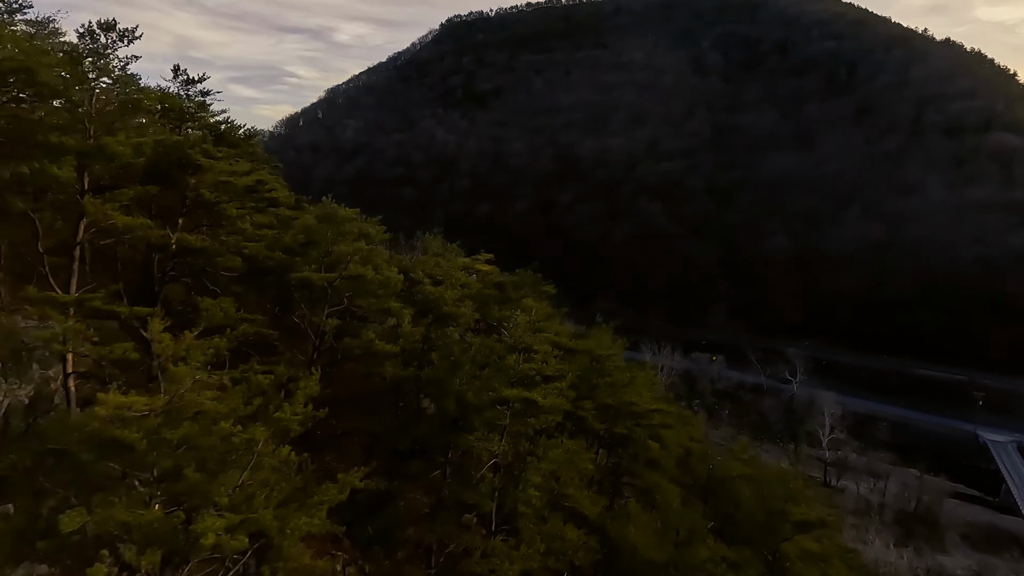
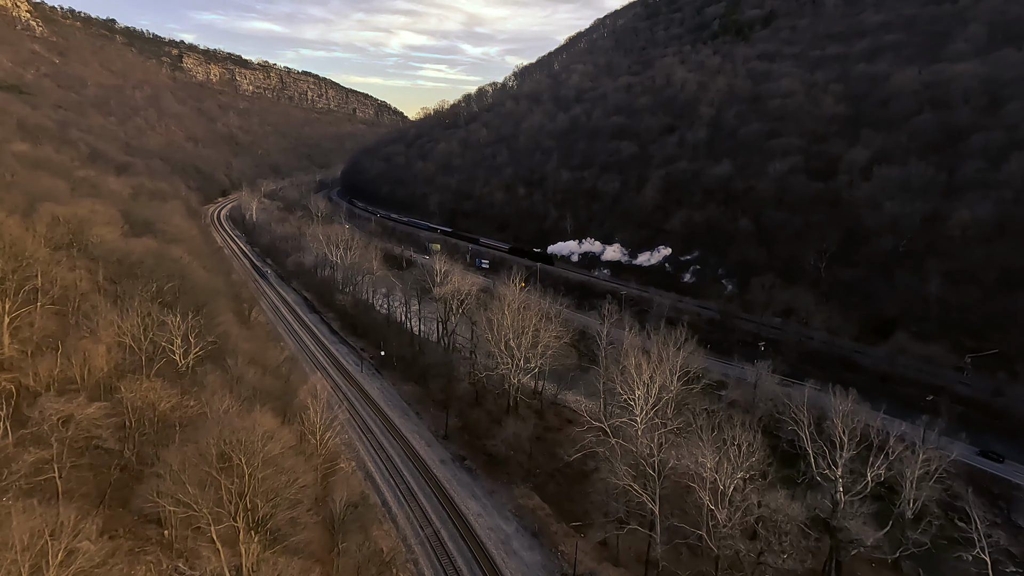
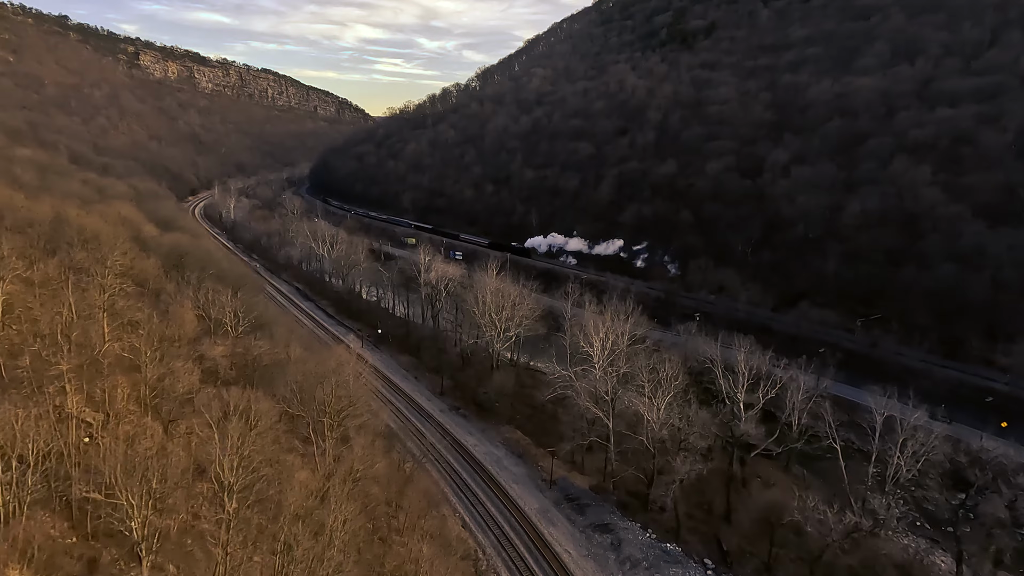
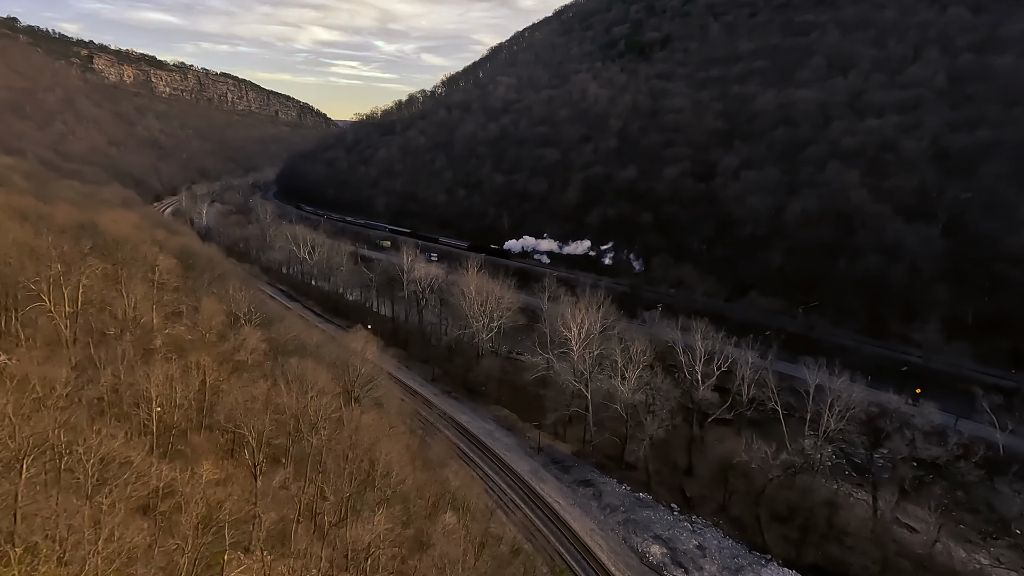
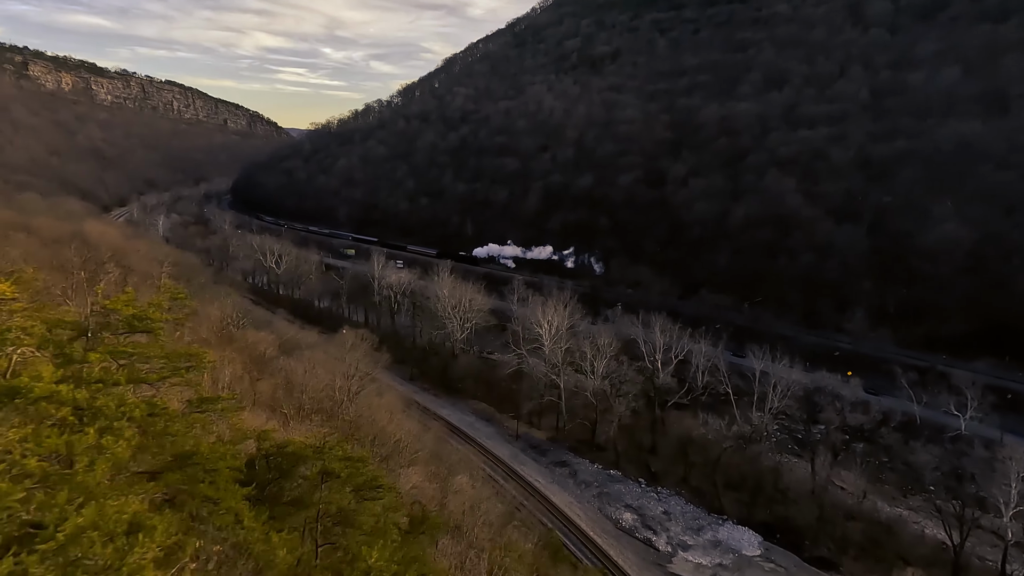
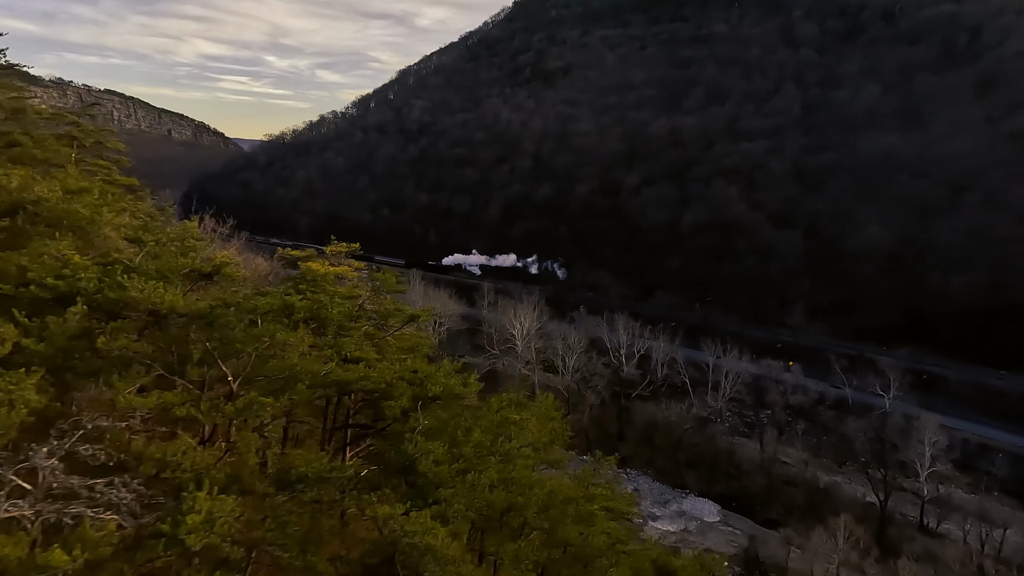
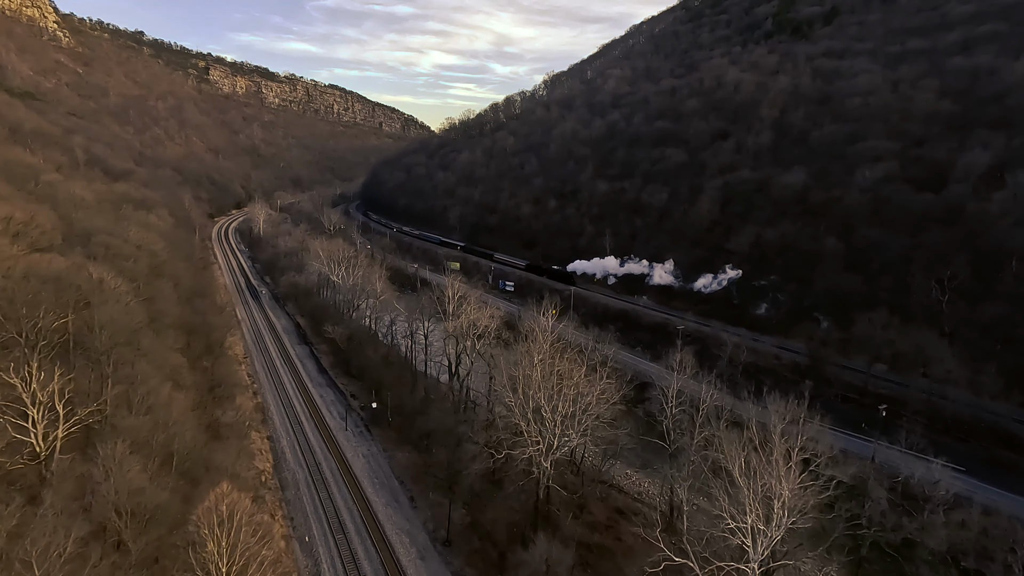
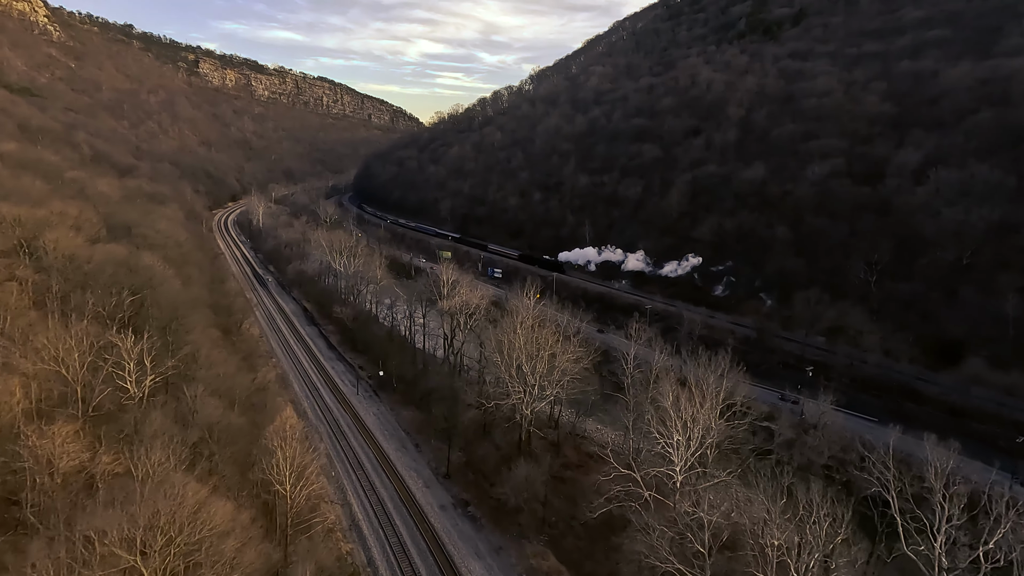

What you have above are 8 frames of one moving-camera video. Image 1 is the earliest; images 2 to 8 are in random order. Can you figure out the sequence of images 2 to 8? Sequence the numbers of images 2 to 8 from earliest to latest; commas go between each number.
6, 5, 4, 3, 2, 8, 7
